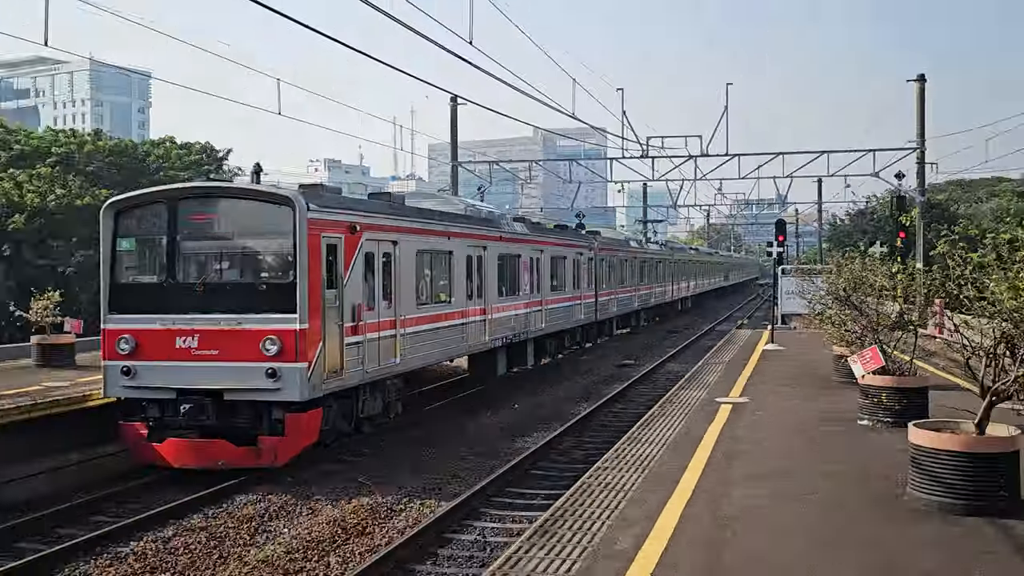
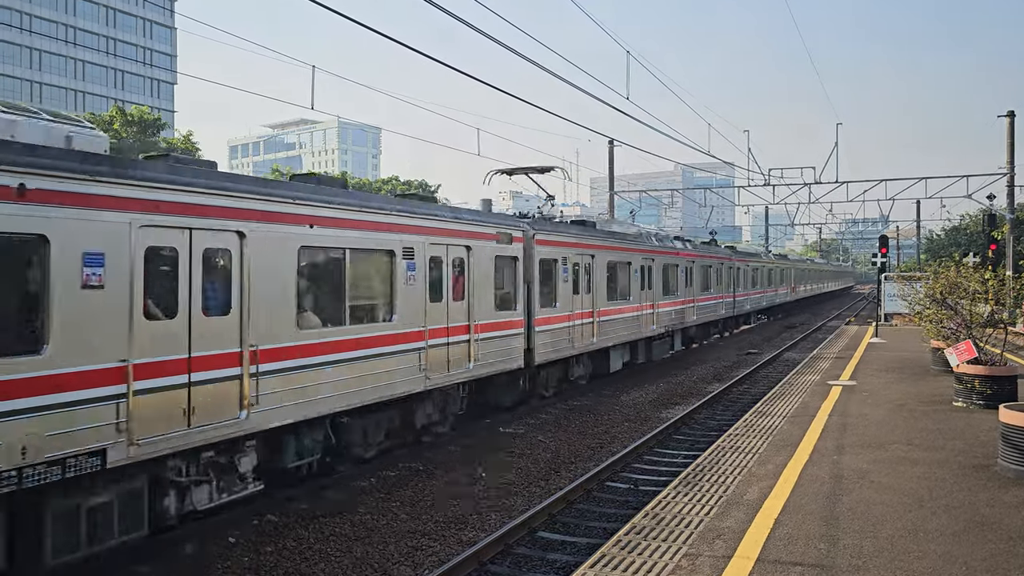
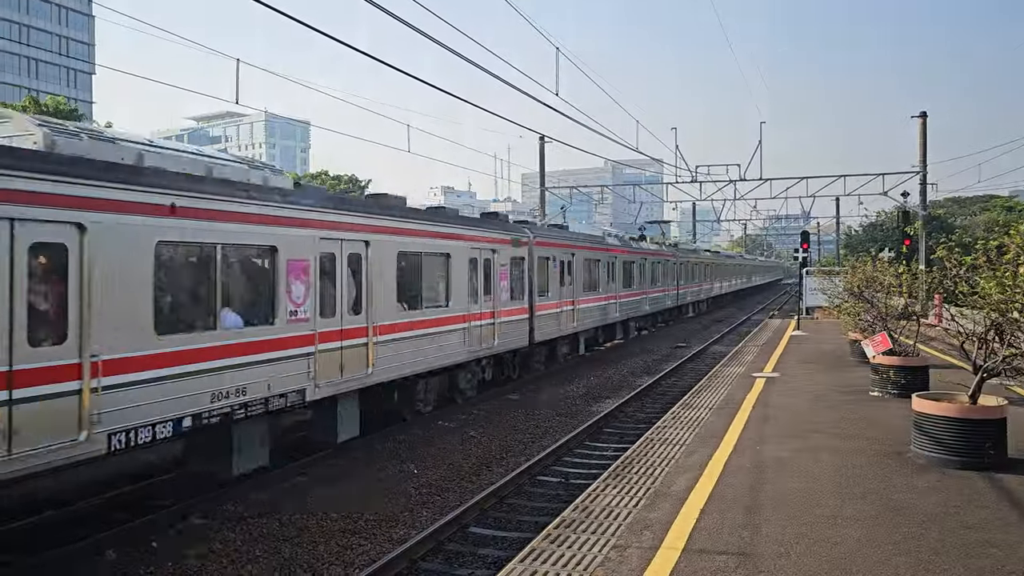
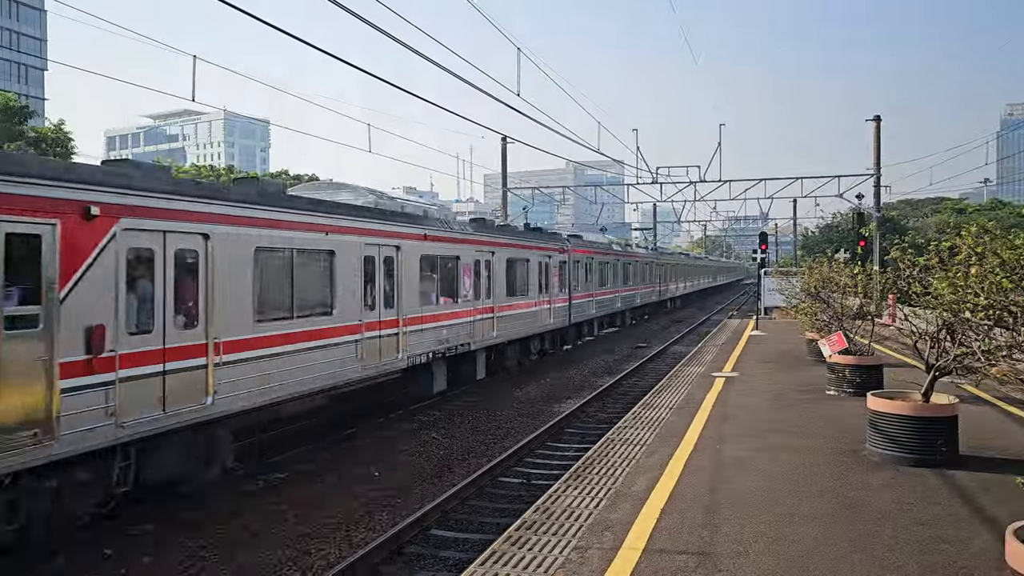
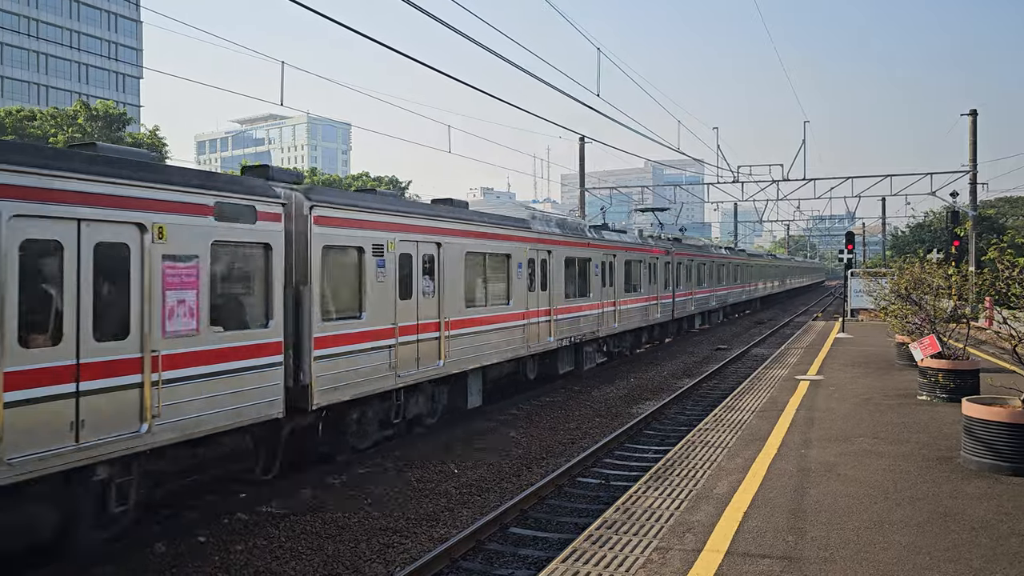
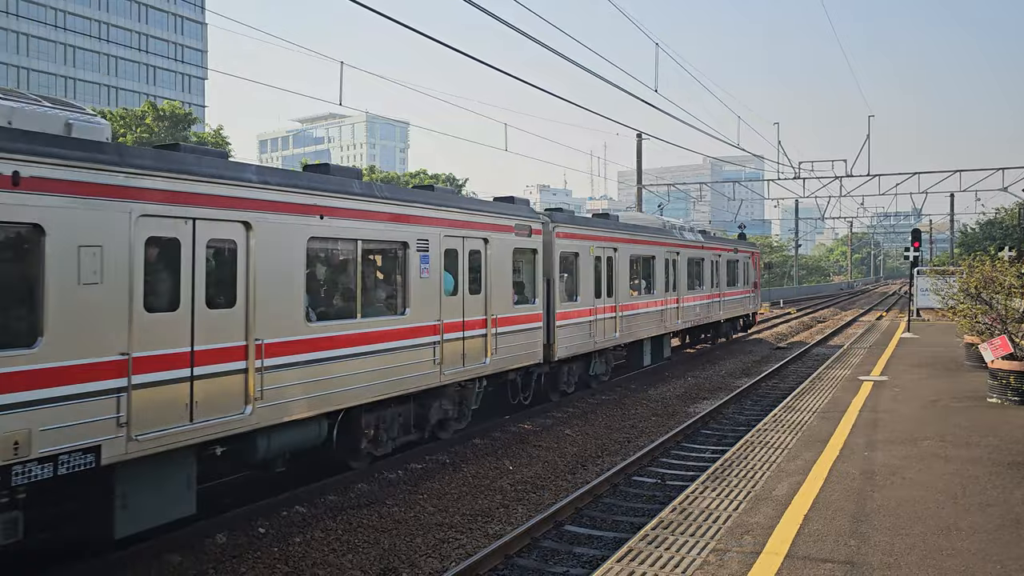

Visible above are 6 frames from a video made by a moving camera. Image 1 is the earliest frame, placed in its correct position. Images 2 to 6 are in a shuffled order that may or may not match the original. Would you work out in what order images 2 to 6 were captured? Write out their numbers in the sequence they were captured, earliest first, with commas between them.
4, 3, 5, 2, 6
